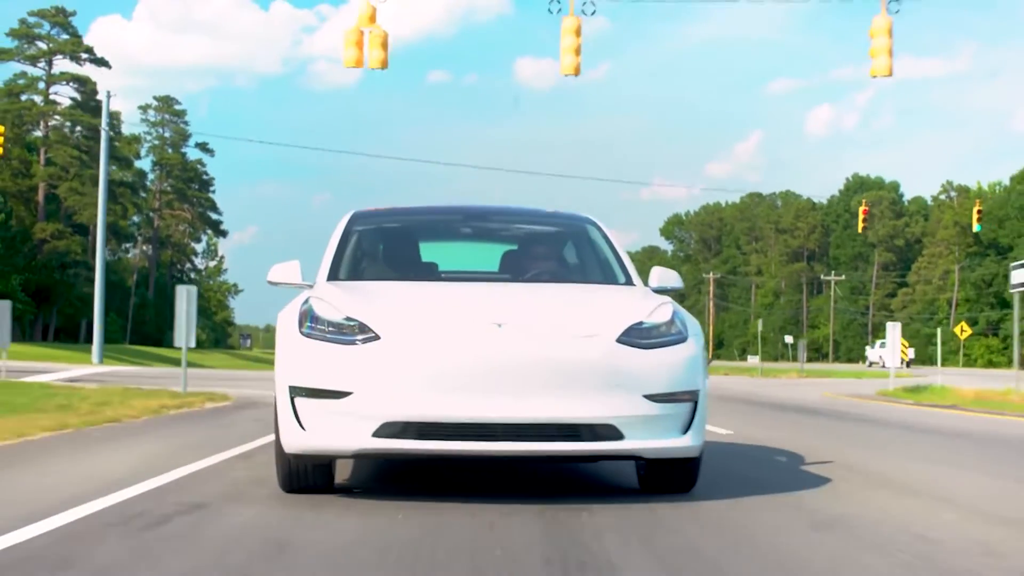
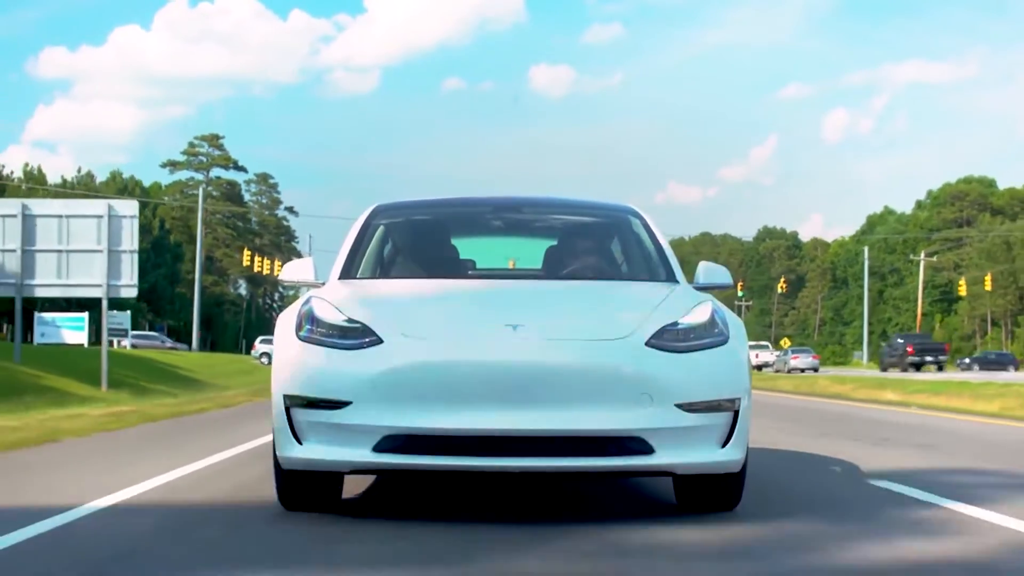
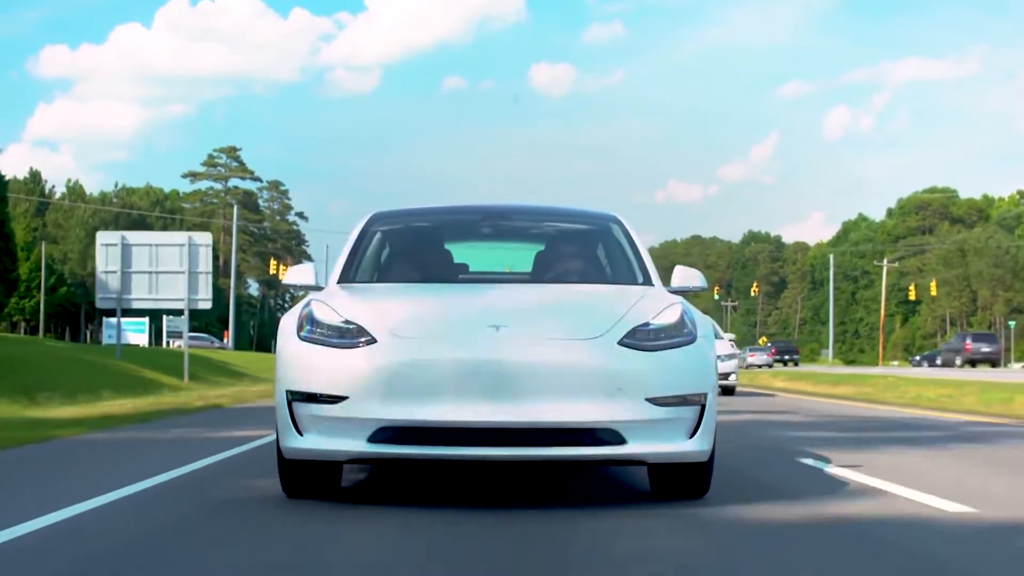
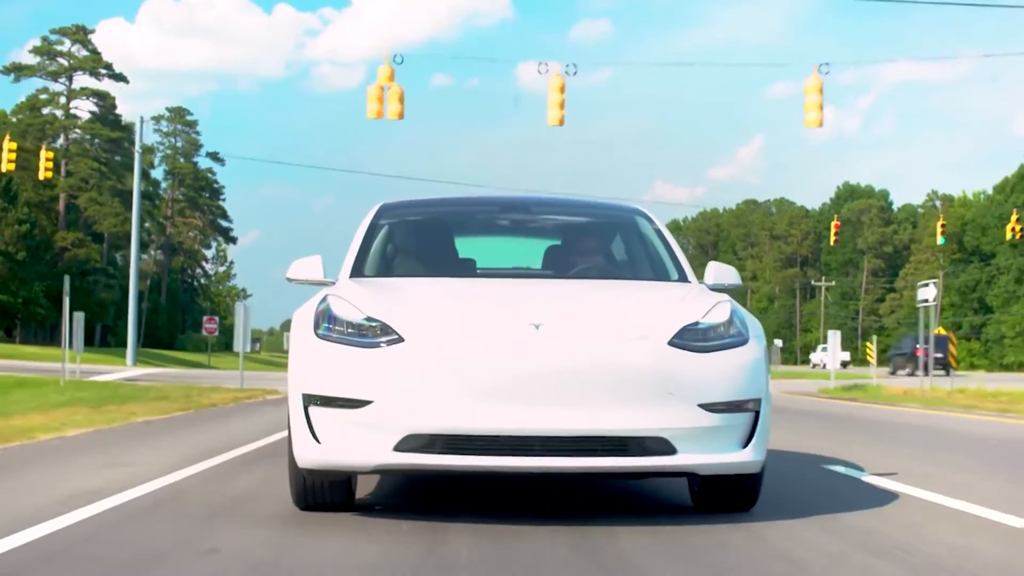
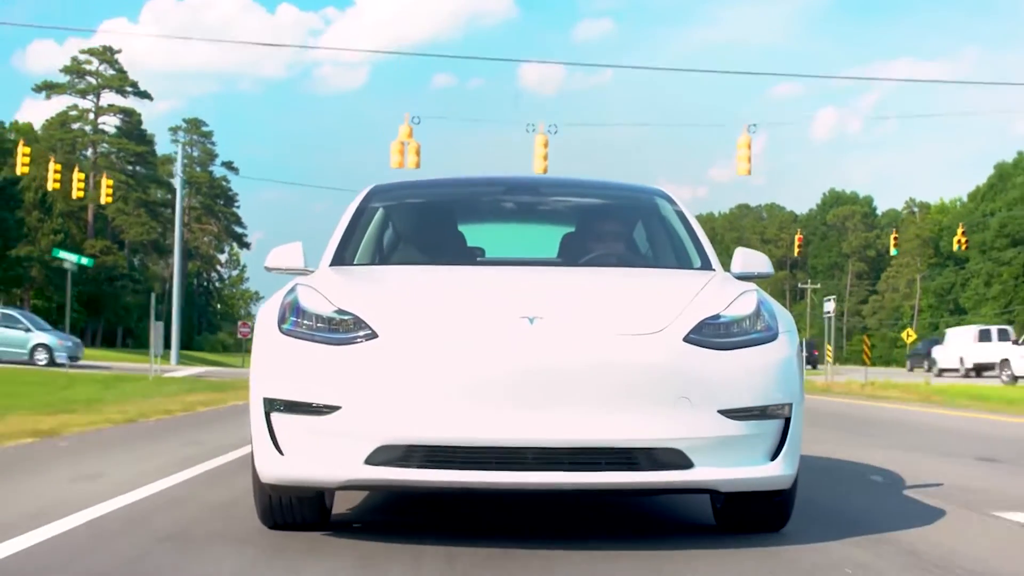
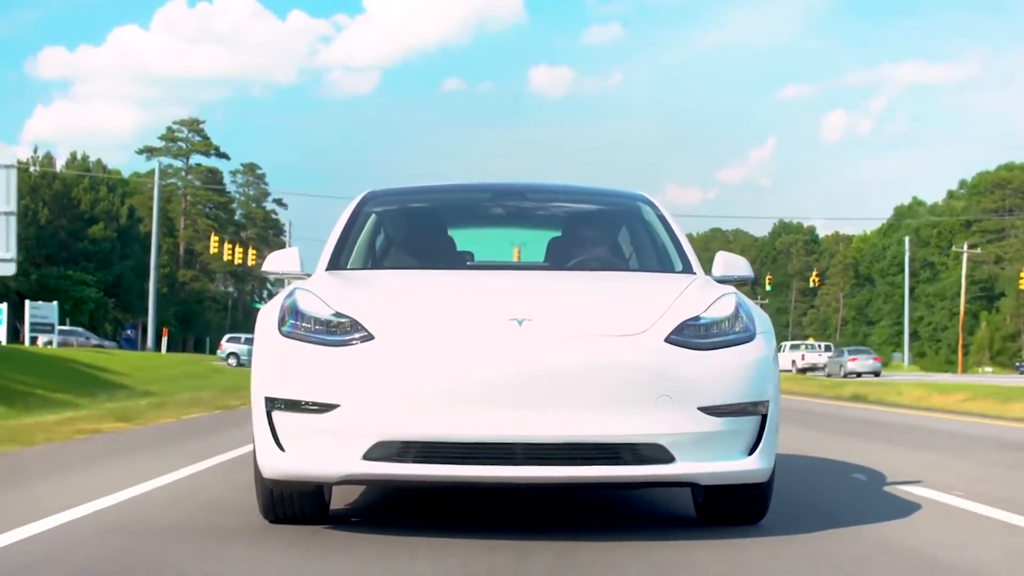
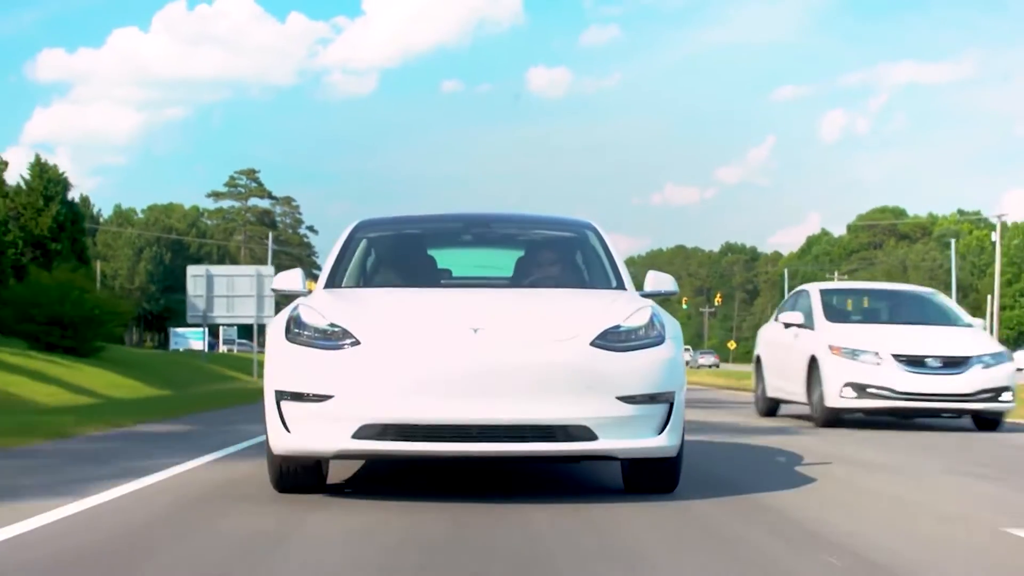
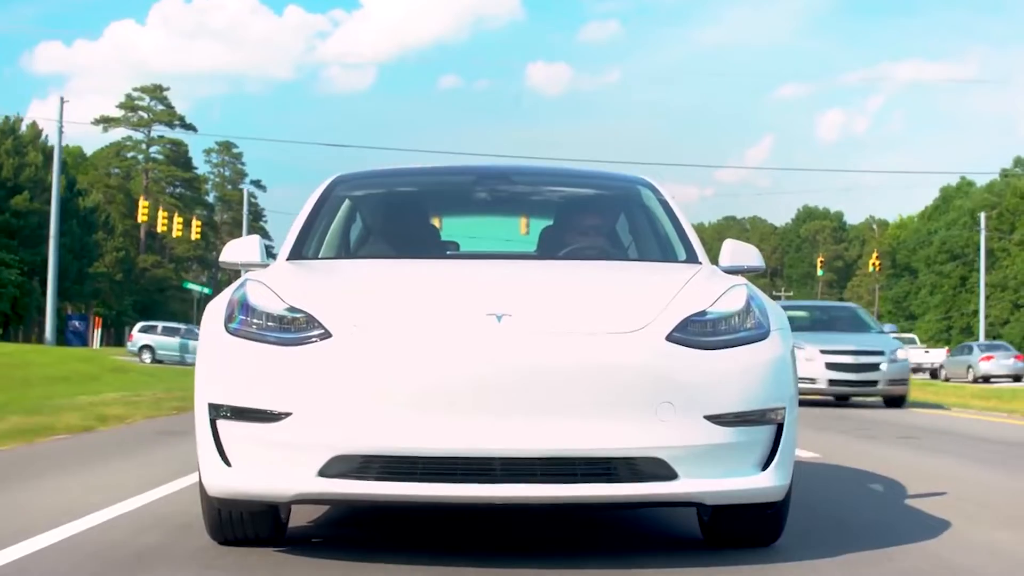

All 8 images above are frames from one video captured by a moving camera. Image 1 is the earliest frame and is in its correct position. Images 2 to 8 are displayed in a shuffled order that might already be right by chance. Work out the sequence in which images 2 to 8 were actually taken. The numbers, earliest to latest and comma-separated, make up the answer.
4, 5, 8, 6, 2, 3, 7
